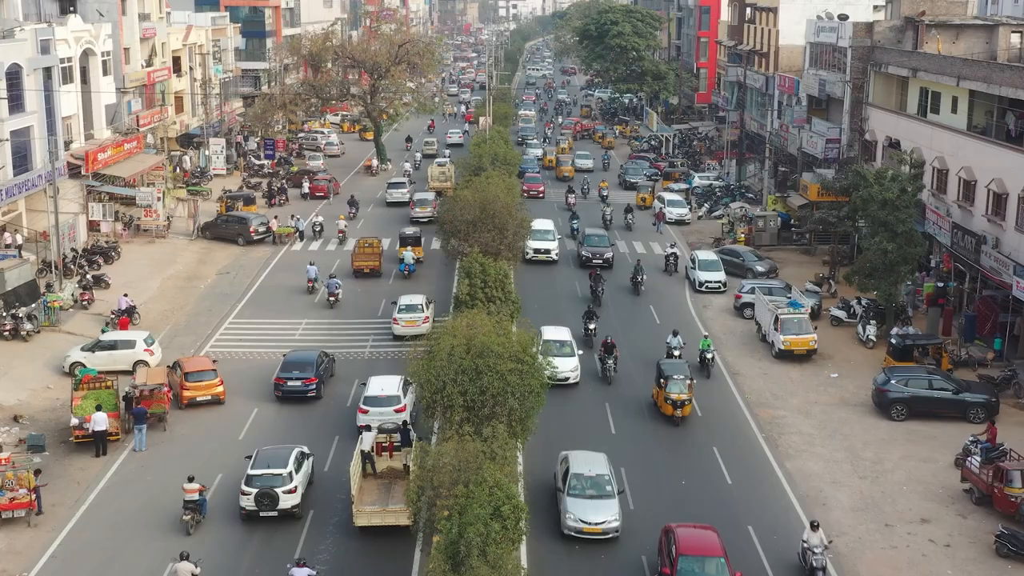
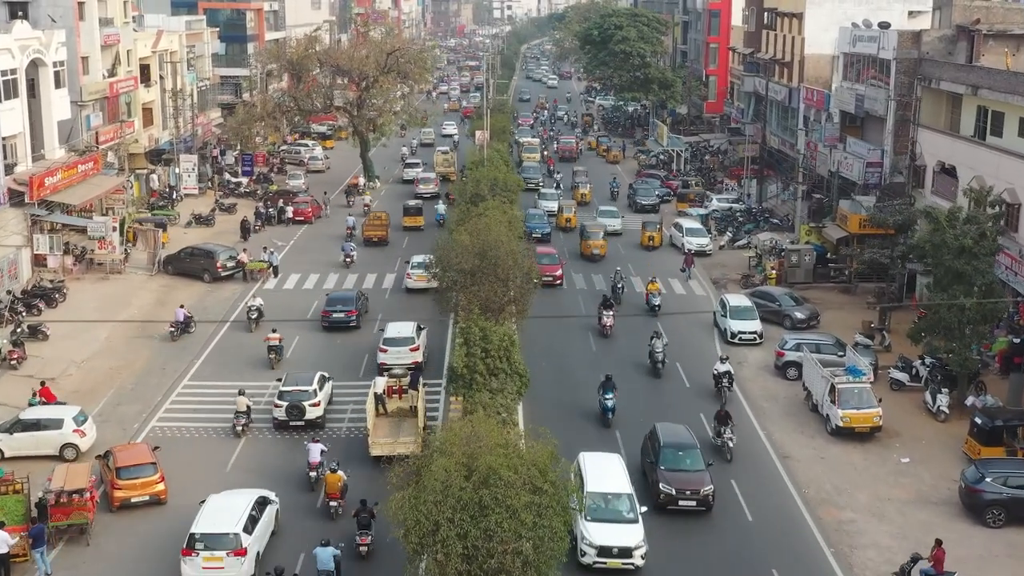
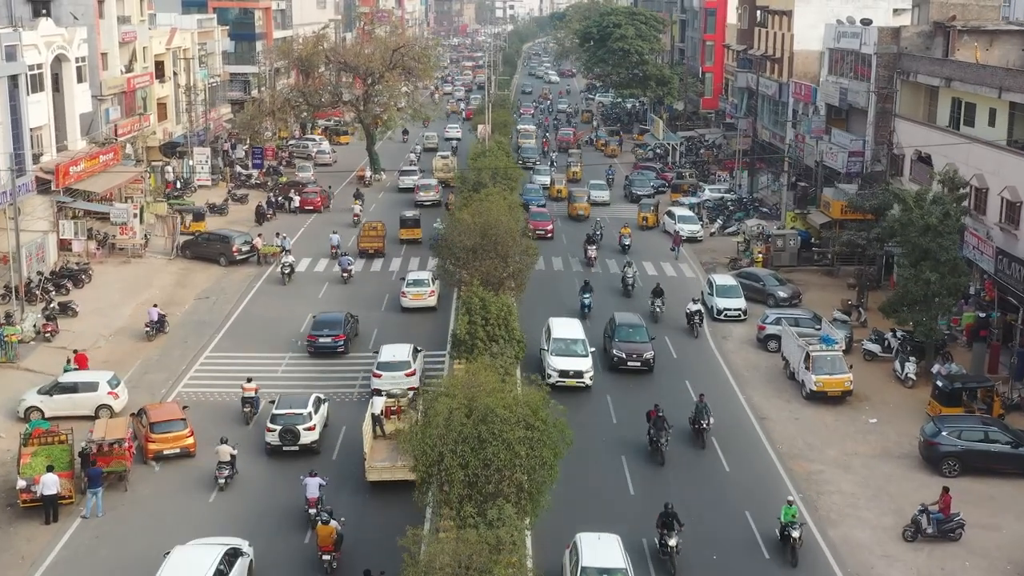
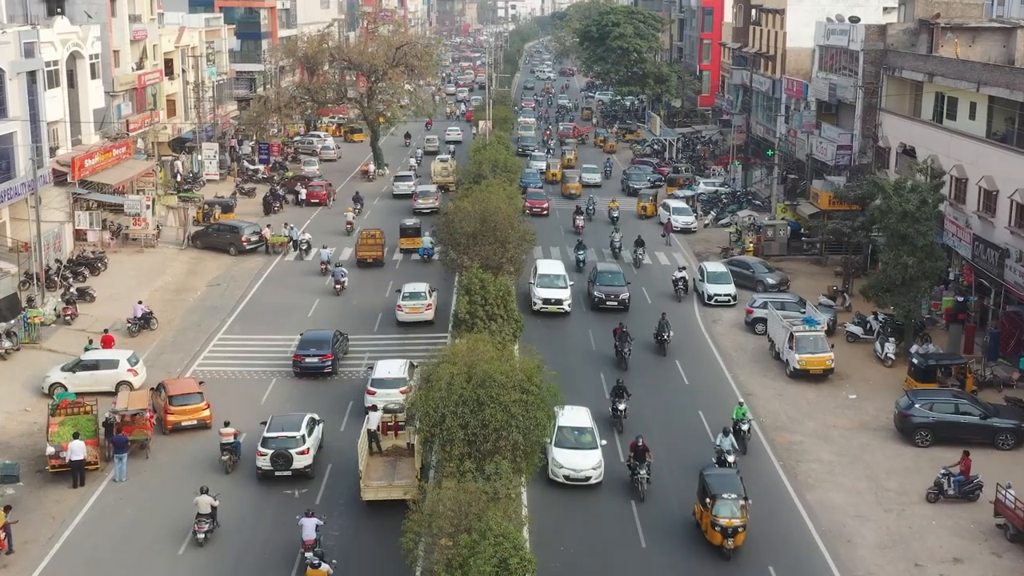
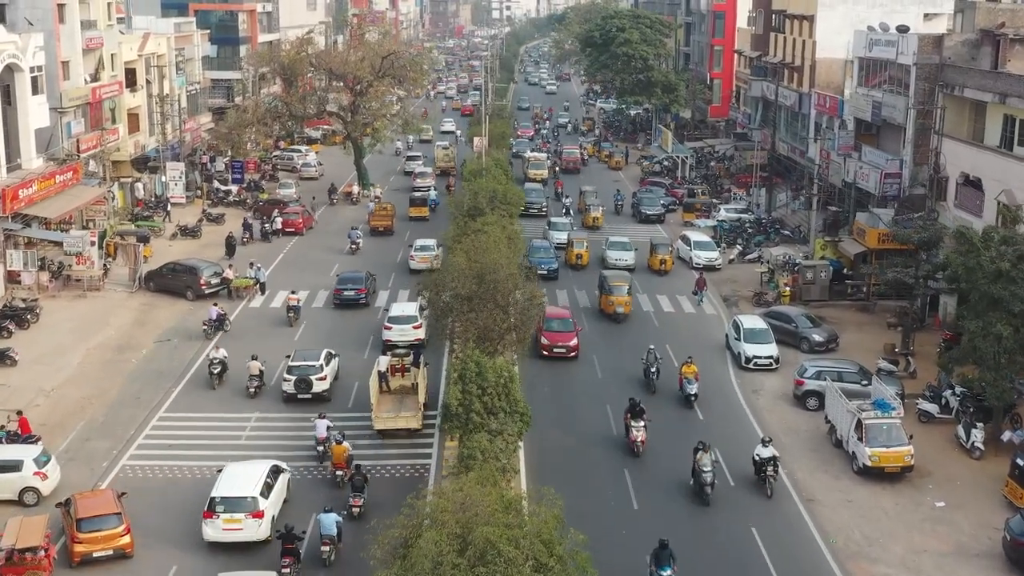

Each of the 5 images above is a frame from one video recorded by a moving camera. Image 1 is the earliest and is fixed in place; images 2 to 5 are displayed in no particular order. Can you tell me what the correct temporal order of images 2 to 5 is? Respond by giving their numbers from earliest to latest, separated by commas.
4, 3, 2, 5
